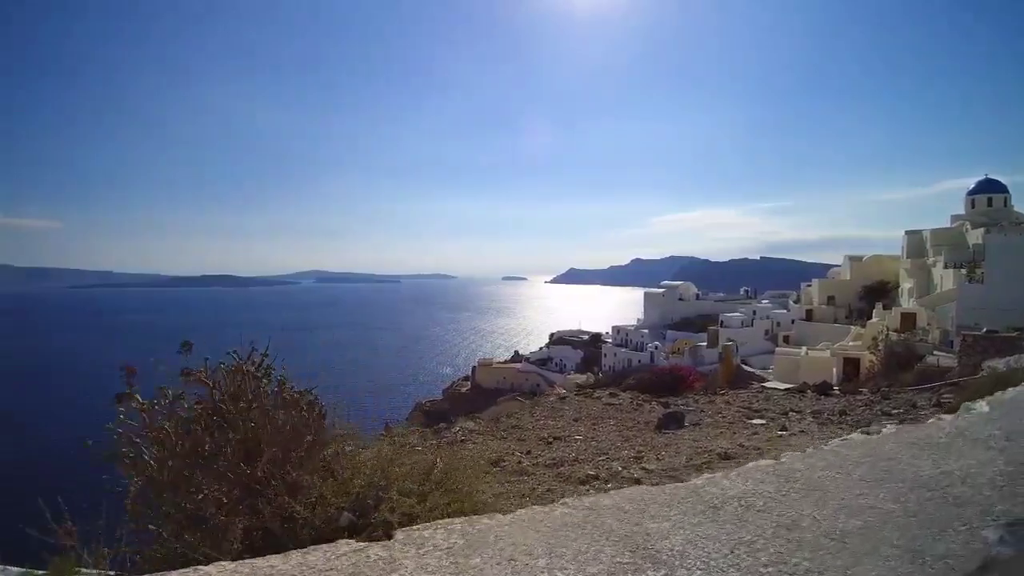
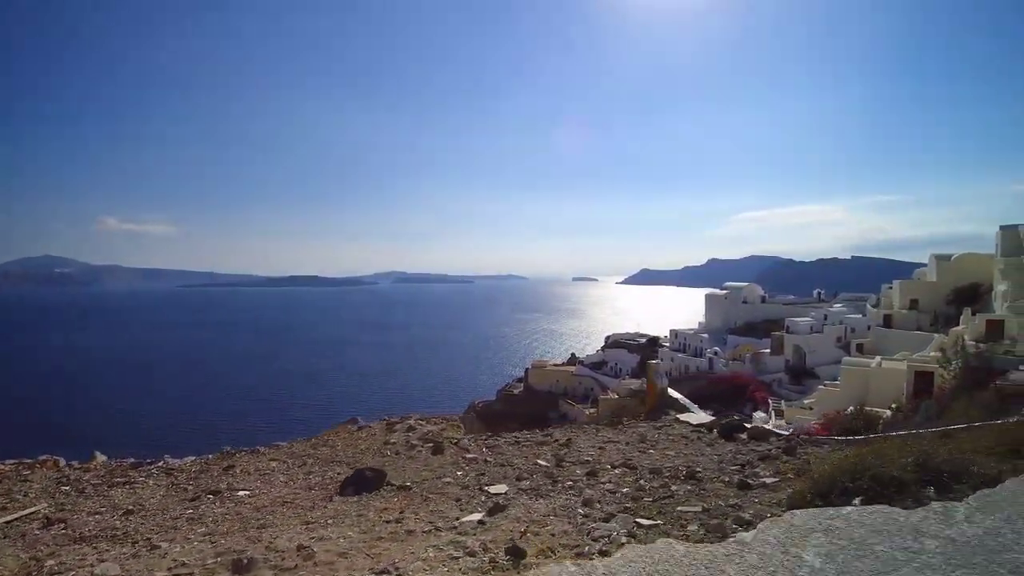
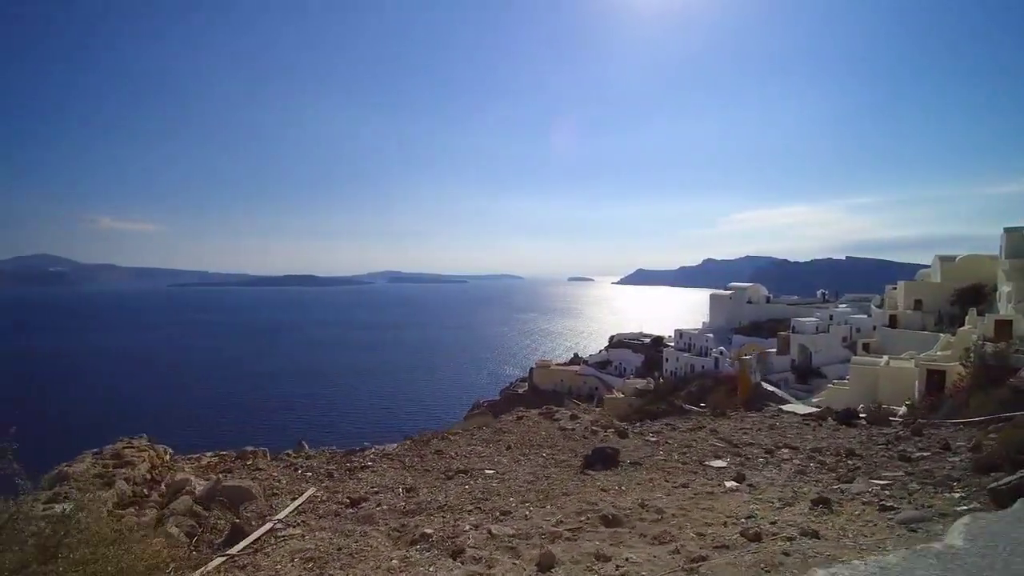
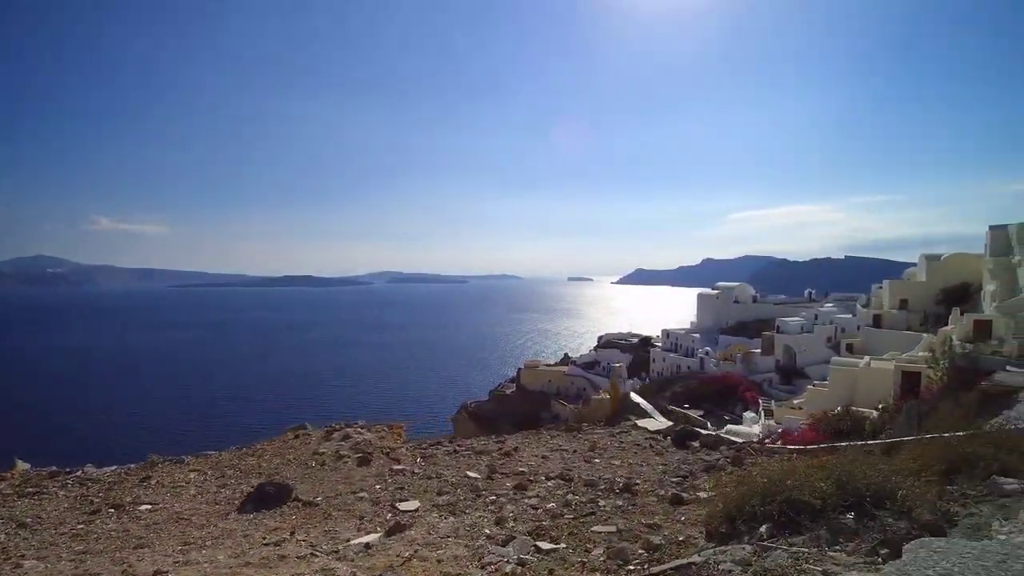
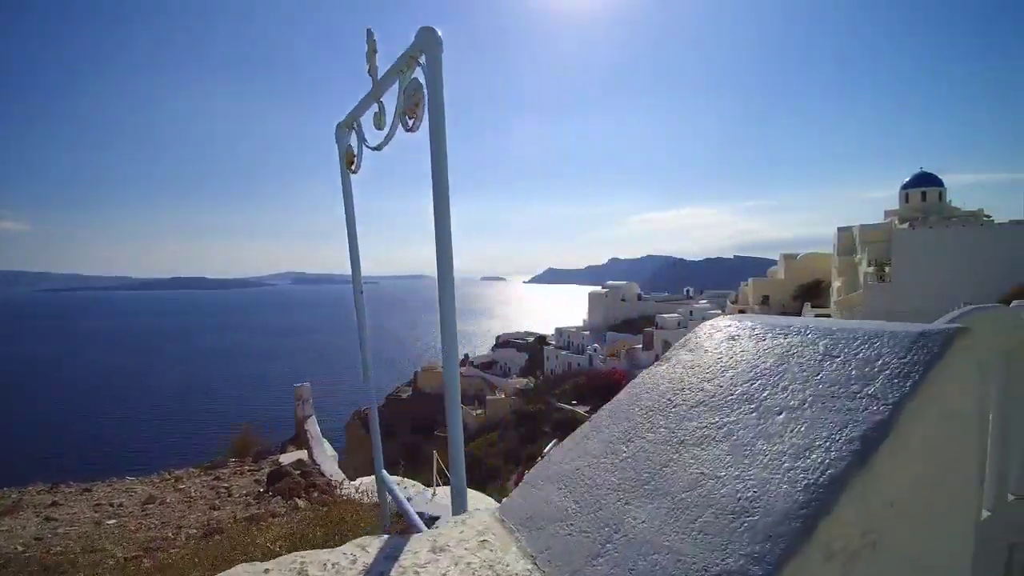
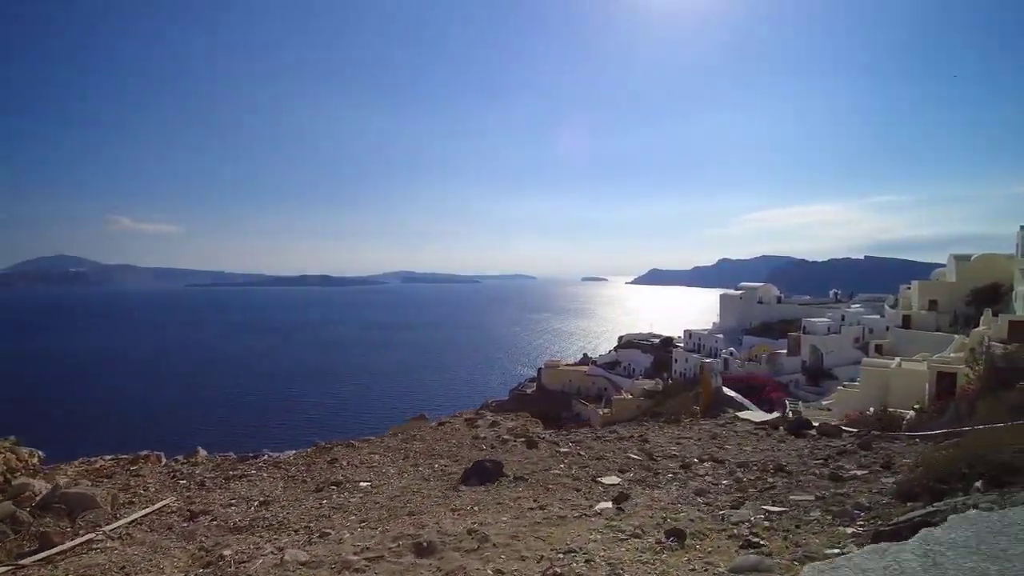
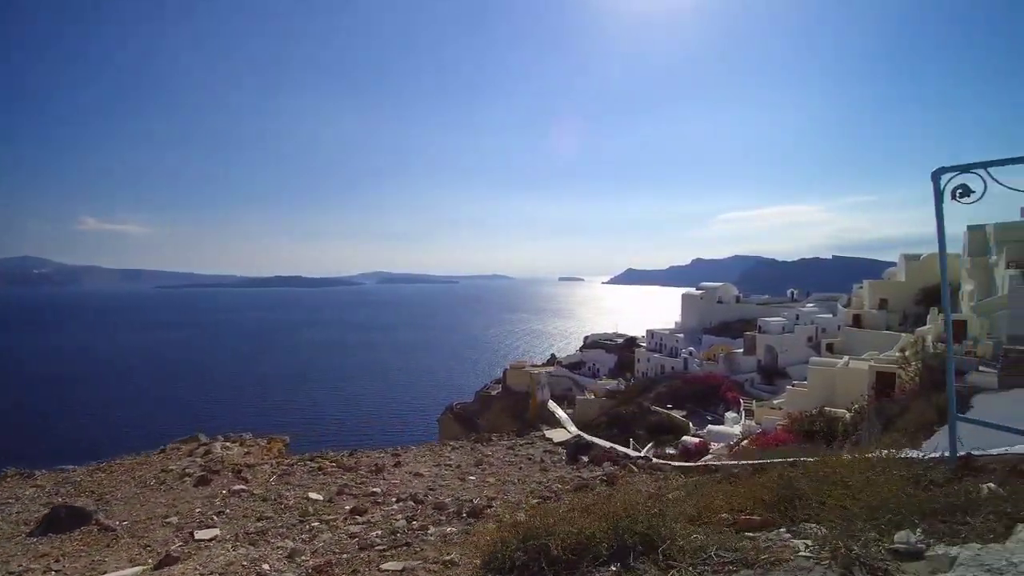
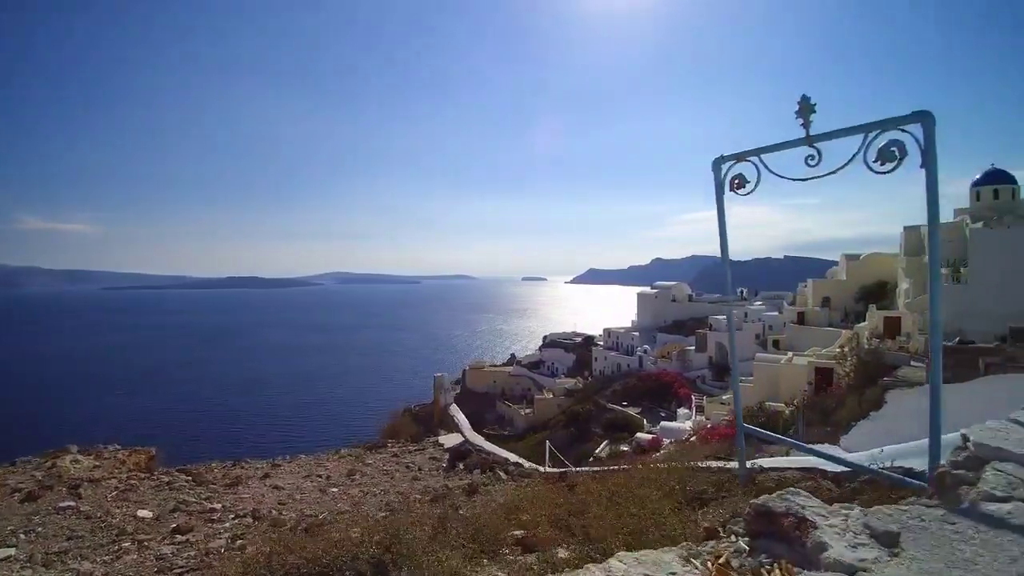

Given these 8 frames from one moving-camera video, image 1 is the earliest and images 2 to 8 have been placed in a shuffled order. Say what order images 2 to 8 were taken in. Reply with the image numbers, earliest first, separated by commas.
3, 6, 2, 4, 7, 8, 5
